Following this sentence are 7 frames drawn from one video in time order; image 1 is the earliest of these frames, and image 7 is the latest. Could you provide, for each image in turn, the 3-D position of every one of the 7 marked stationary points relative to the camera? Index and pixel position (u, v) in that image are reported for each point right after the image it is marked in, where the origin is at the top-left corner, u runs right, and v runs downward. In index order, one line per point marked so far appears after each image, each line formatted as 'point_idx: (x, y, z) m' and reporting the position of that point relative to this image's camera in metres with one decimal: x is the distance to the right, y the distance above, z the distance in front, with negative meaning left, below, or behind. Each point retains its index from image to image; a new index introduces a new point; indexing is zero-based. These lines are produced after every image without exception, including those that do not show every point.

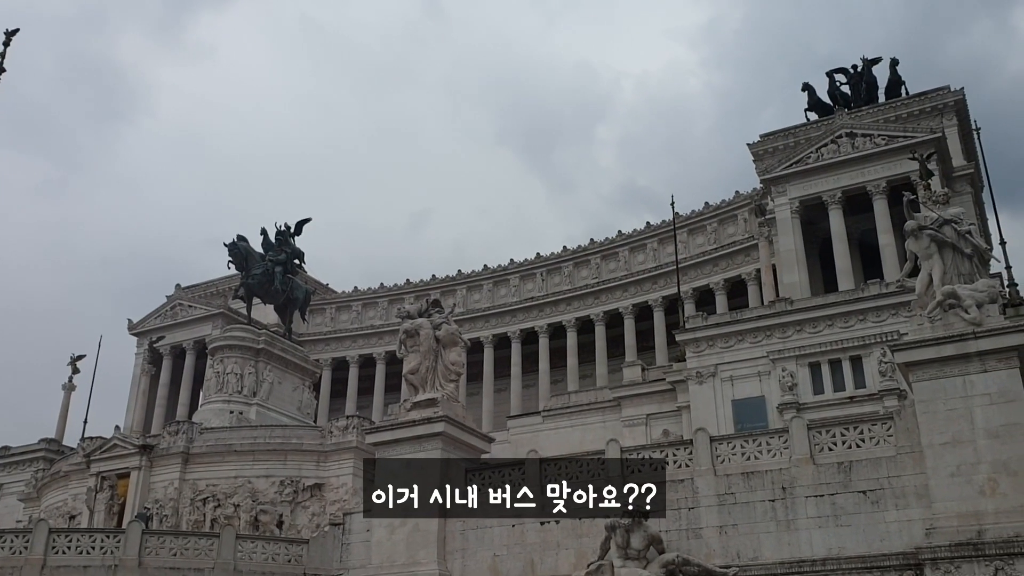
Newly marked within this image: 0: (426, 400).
0: (-1.5, -2.0, +17.0) m
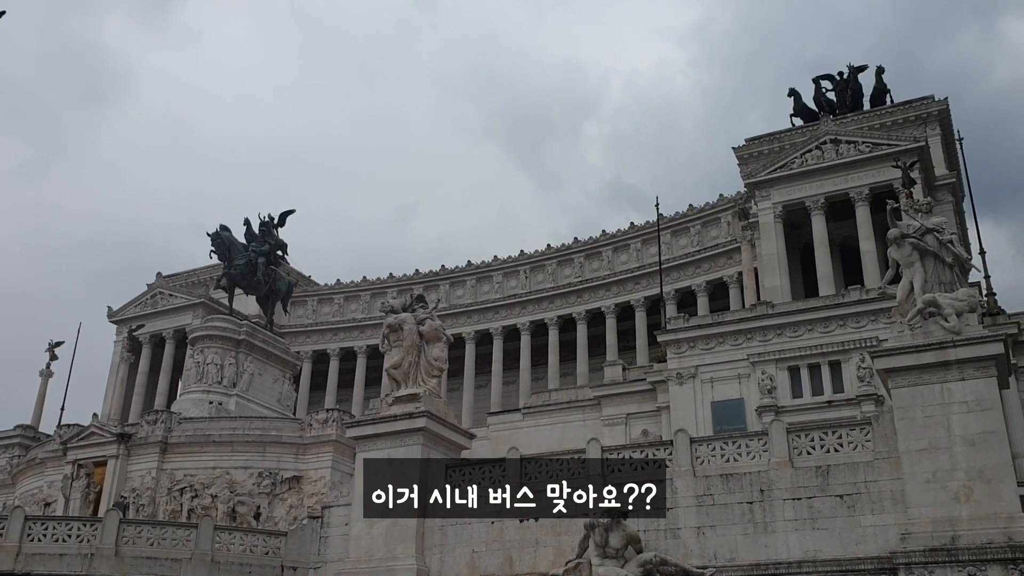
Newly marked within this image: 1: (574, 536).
0: (-1.9, -1.9, +17.0) m
1: (+1.0, -3.9, +14.6) m
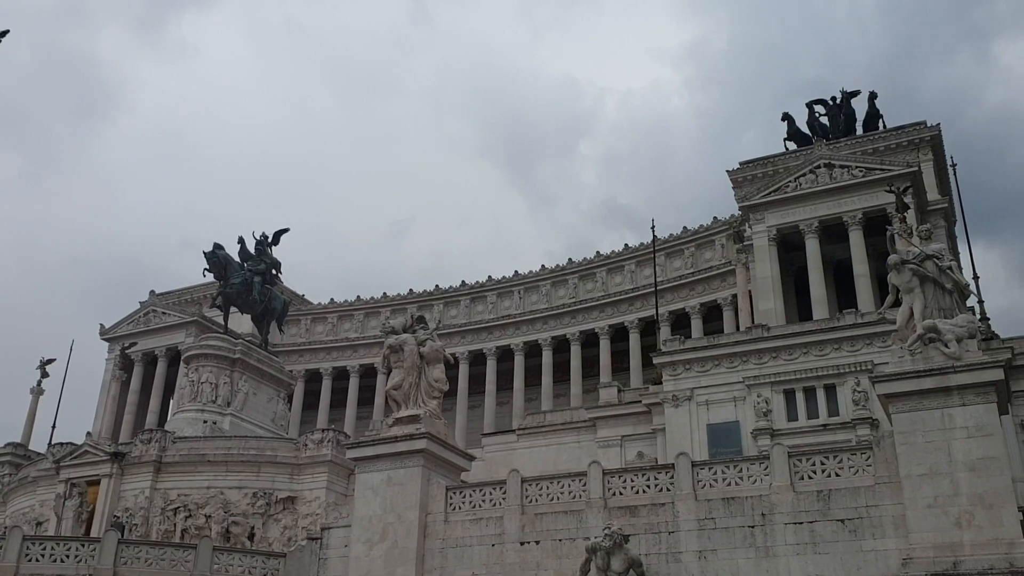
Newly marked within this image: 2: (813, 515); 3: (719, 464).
0: (-1.9, -2.3, +17.0) m
1: (+1.0, -4.2, +14.6) m
2: (+4.3, -3.2, +13.3) m
3: (+3.1, -2.7, +14.3) m
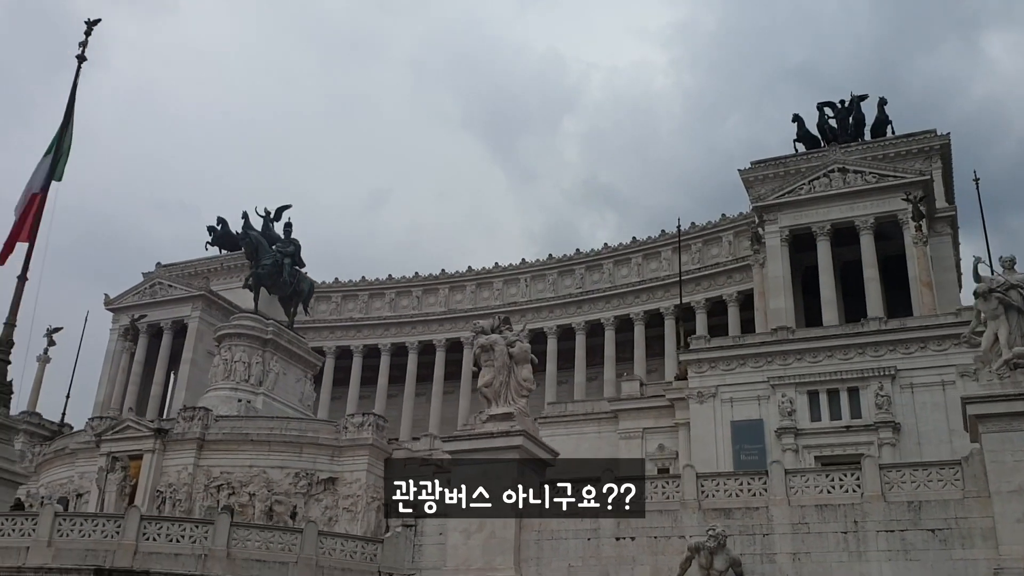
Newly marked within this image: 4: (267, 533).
0: (-0.2, -2.4, +17.9) m
1: (+2.6, -4.4, +15.6) m
2: (+6.0, -3.6, +14.4) m
3: (+4.9, -3.0, +15.3) m
4: (-4.4, -4.4, +16.9) m
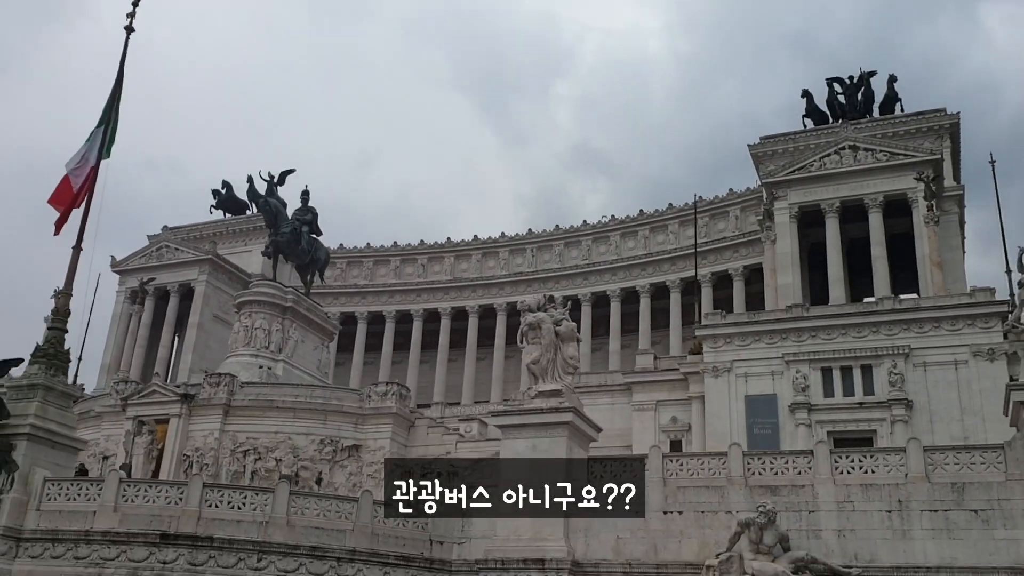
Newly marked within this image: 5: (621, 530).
0: (+0.7, -2.0, +18.4) m
1: (+3.6, -4.2, +16.2) m
2: (+6.9, -3.4, +15.0) m
3: (+5.8, -2.8, +15.9) m
4: (-3.5, -3.9, +17.4) m
5: (+1.9, -4.3, +16.9) m
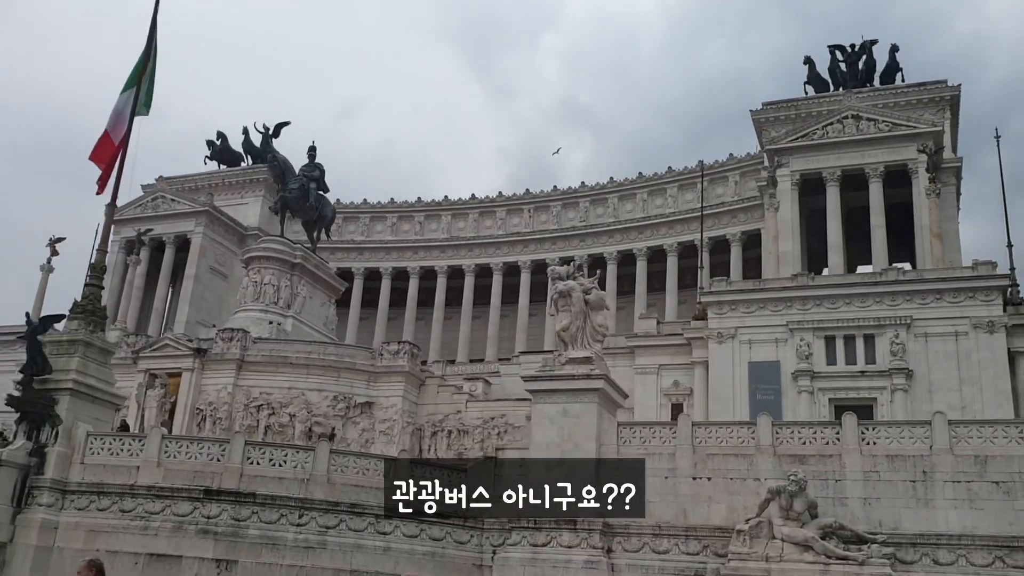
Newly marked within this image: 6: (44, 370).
0: (+1.4, -1.4, +18.8) m
1: (+4.2, -3.7, +16.8) m
2: (+7.6, -3.1, +15.6) m
3: (+6.5, -2.4, +16.5) m
4: (-2.8, -3.3, +17.9) m
5: (+2.6, -3.8, +17.4) m
6: (-8.8, -1.5, +17.8) m
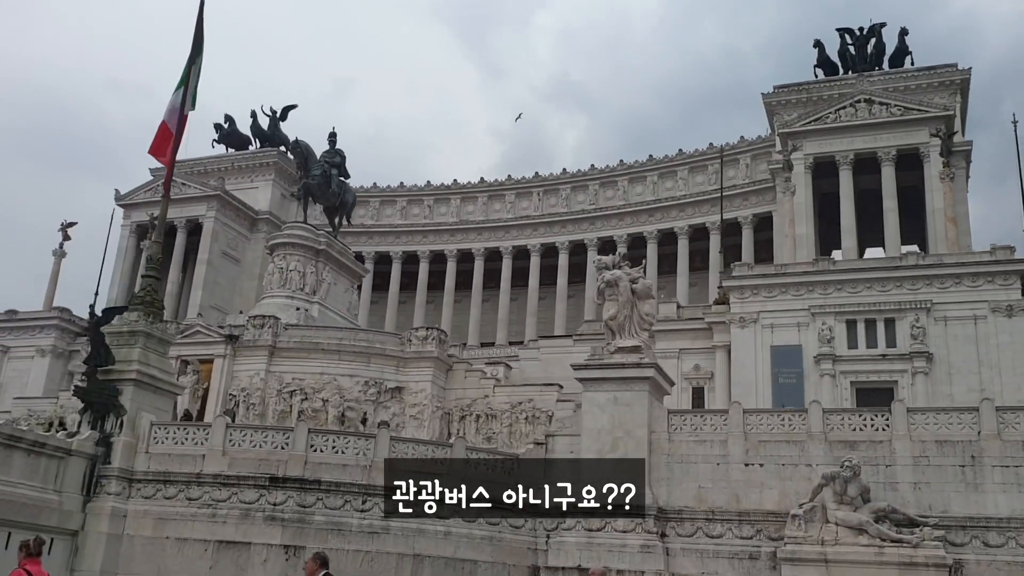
0: (+2.4, -1.2, +19.2) m
1: (+5.2, -3.6, +17.3) m
2: (+8.6, -2.9, +16.1) m
3: (+7.5, -2.2, +16.9) m
4: (-1.8, -3.1, +18.3) m
5: (+3.6, -3.6, +17.9) m
6: (-7.8, -1.4, +18.2) m
